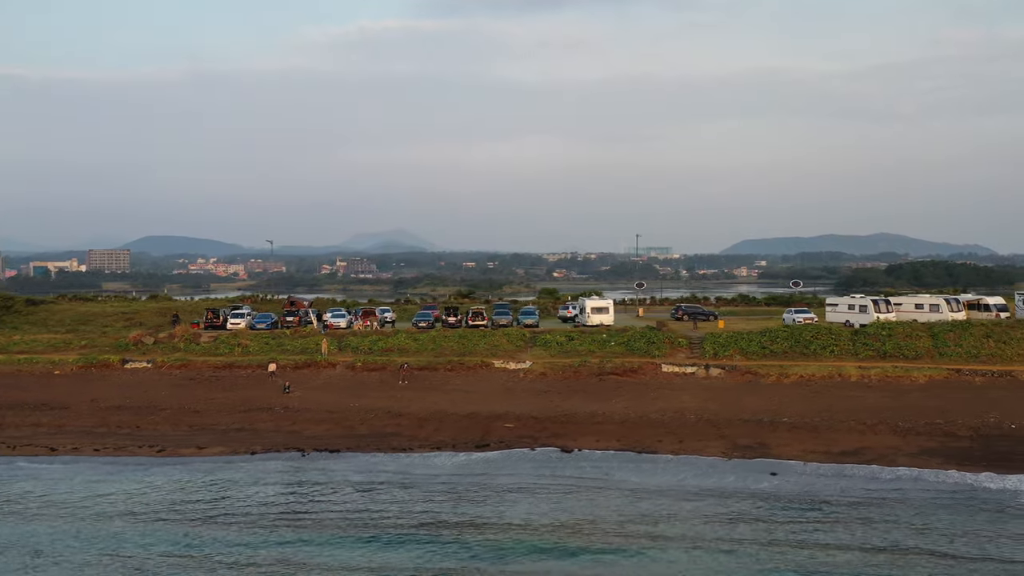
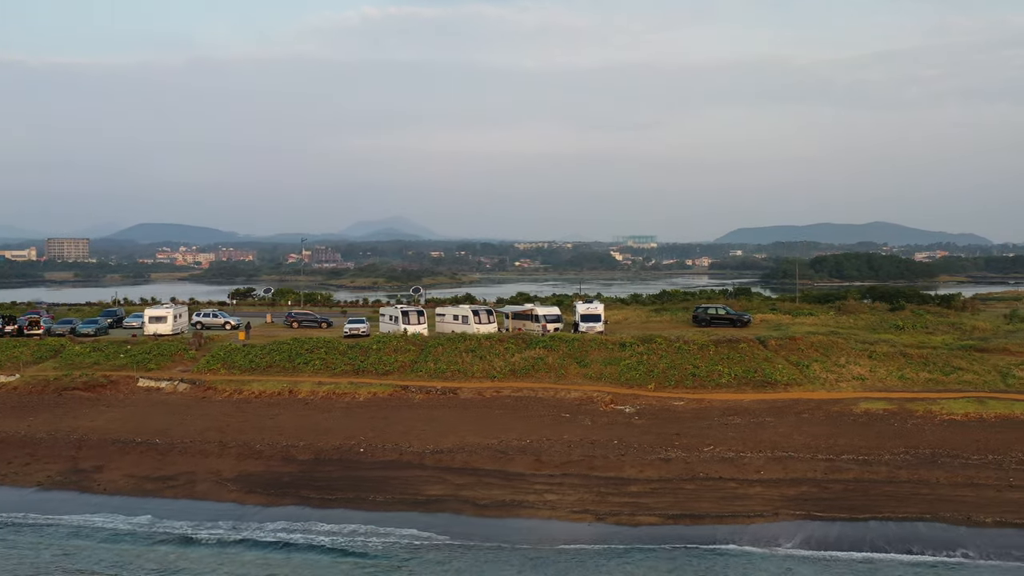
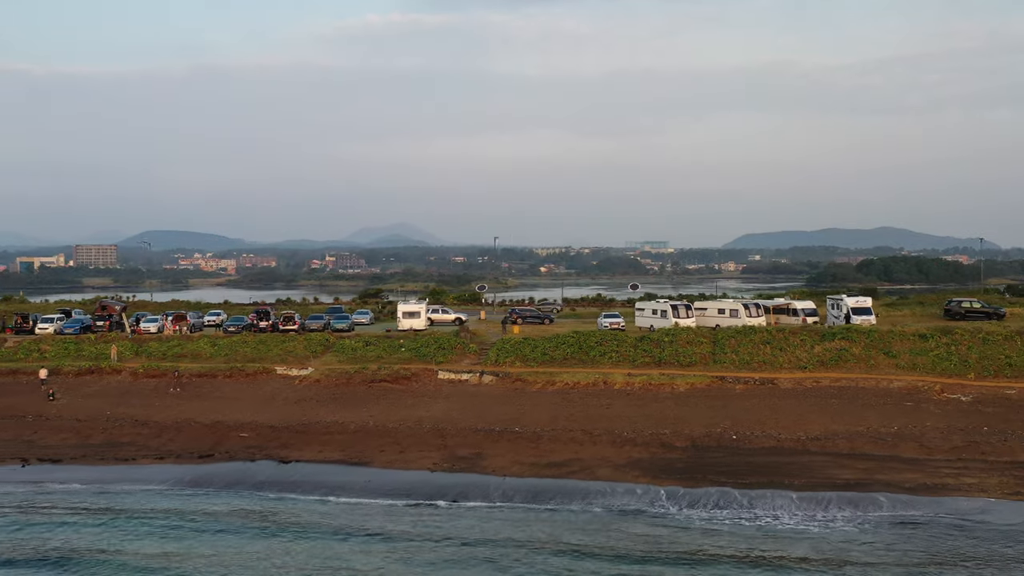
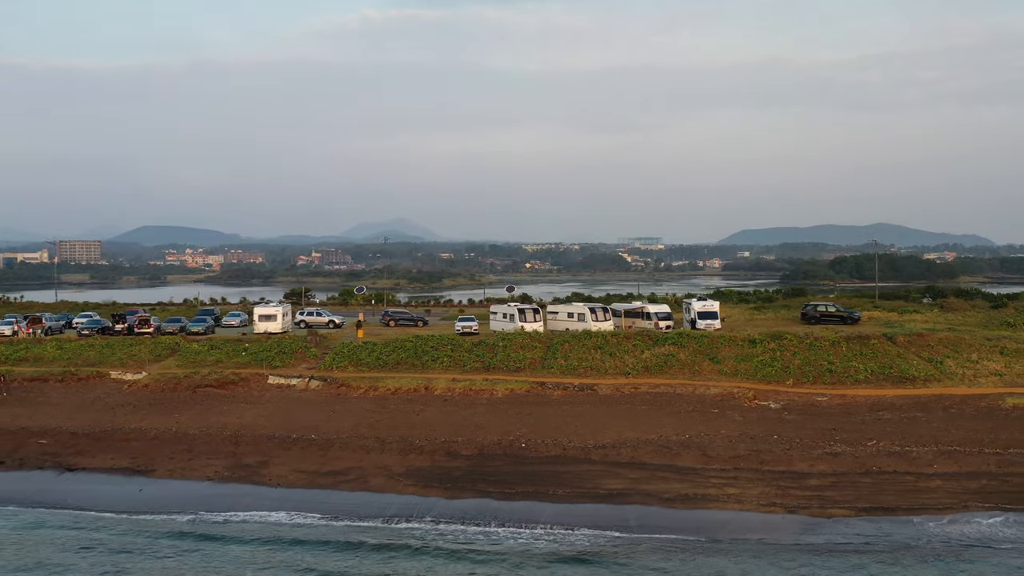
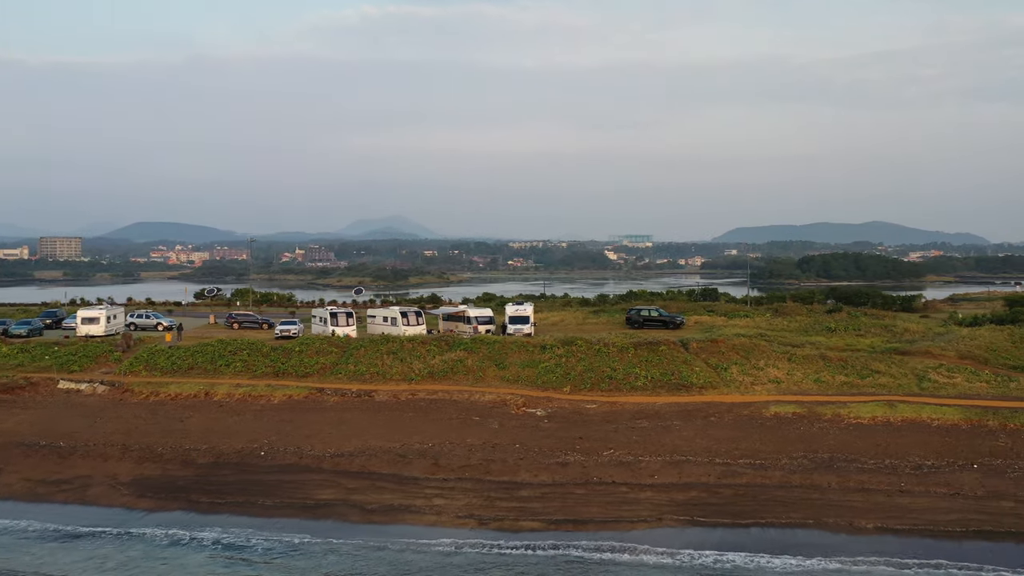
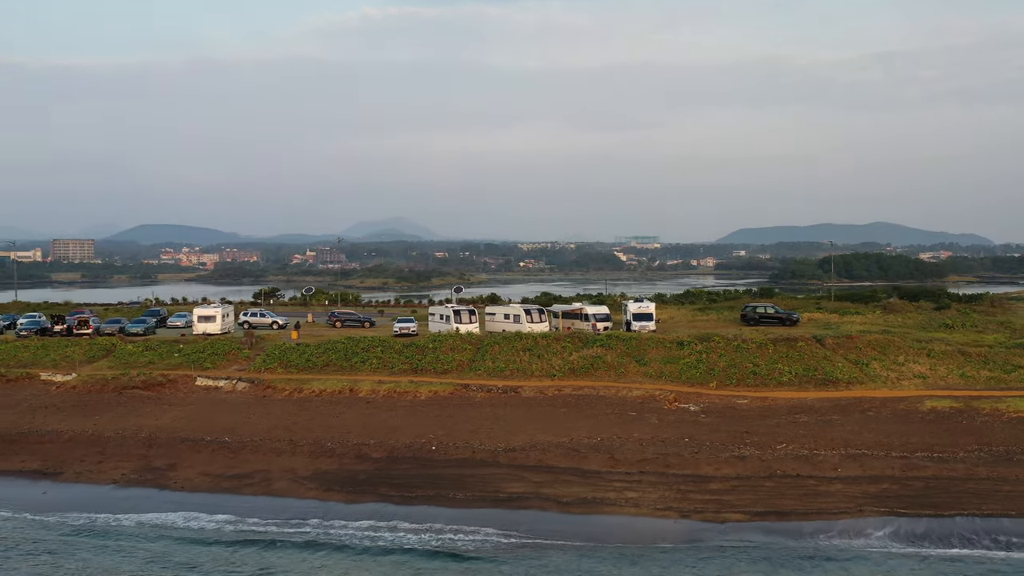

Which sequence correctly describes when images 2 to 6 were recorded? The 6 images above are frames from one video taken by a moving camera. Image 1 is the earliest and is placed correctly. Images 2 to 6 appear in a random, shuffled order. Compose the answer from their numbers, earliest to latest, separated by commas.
3, 4, 6, 2, 5
